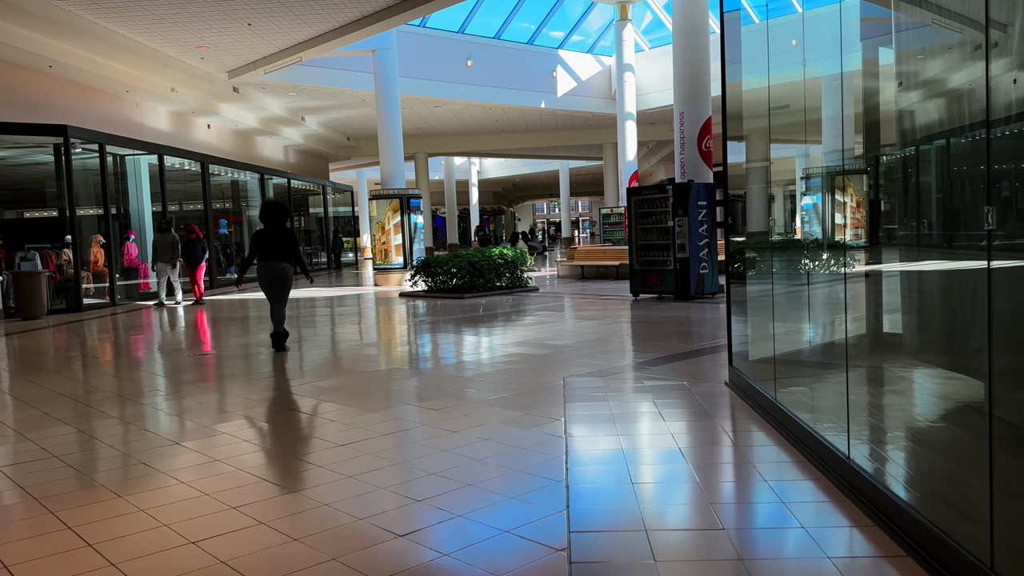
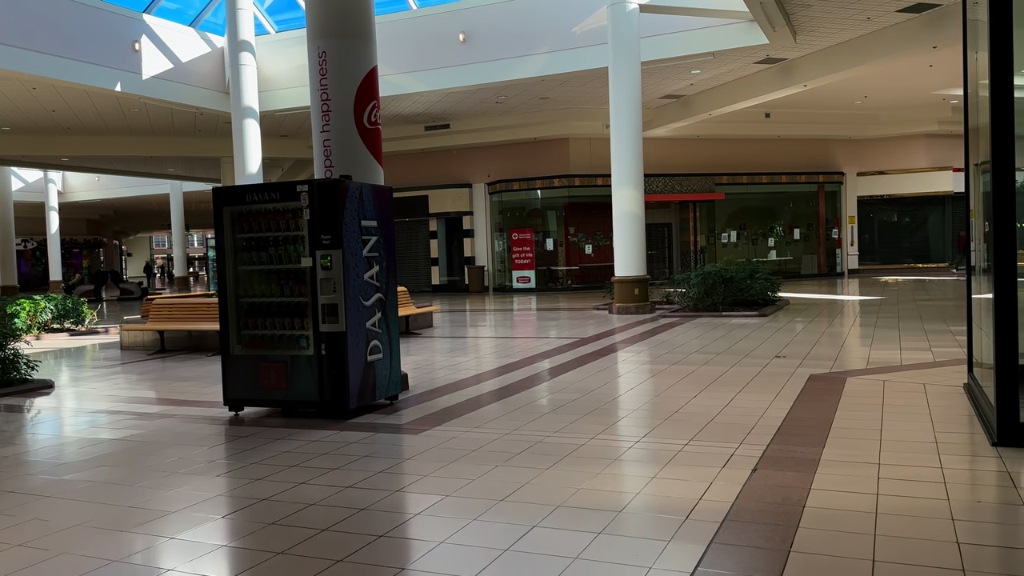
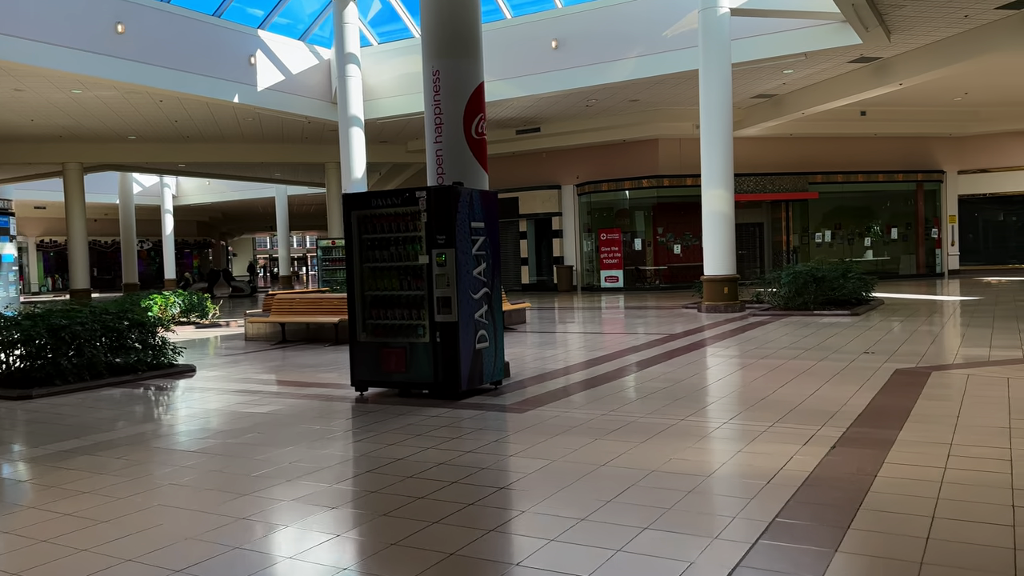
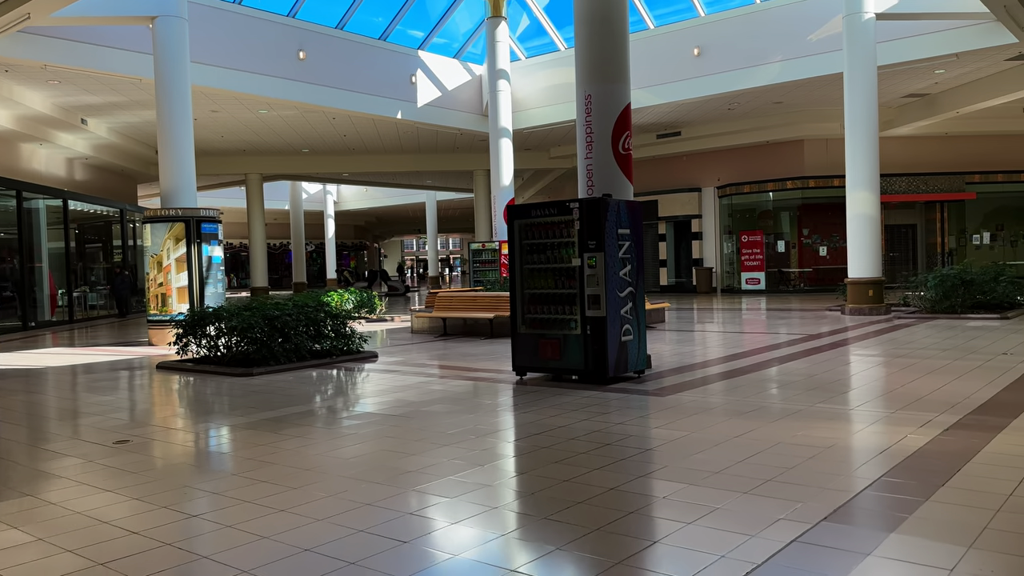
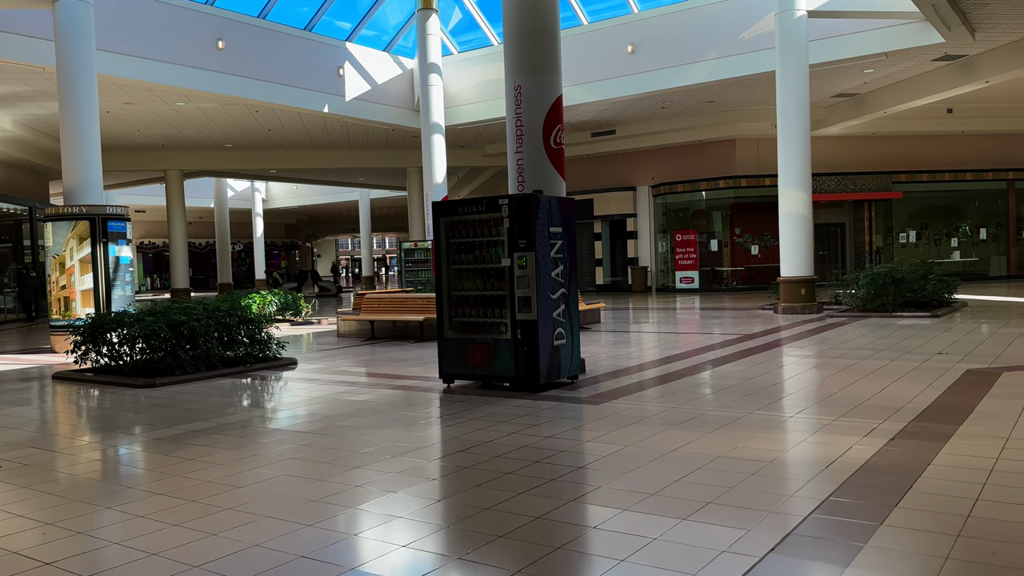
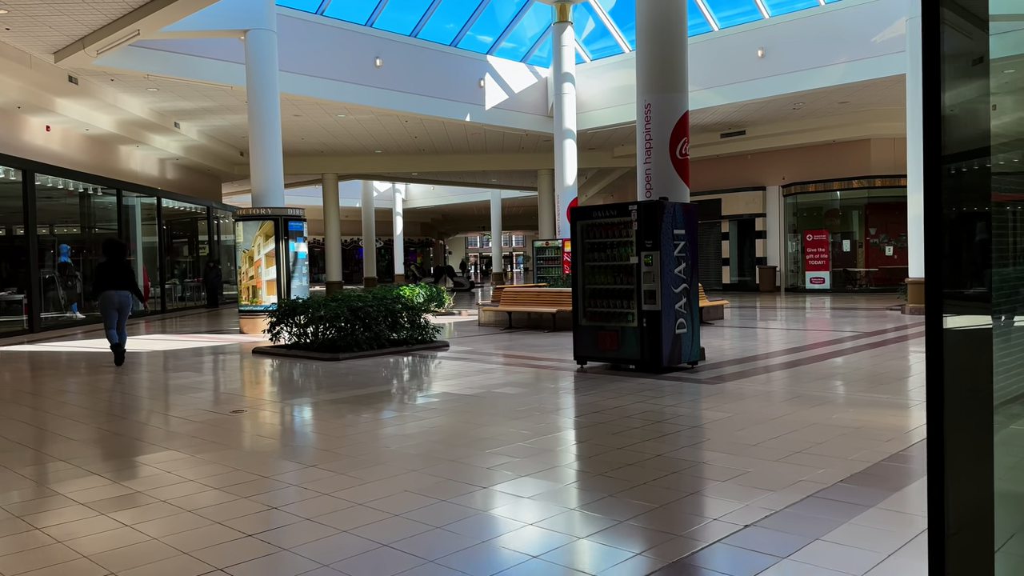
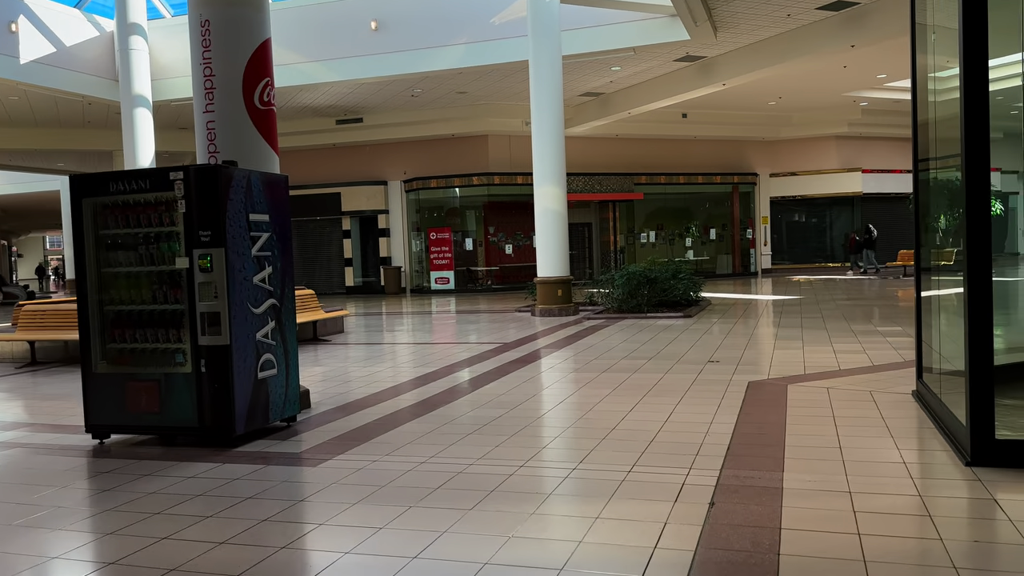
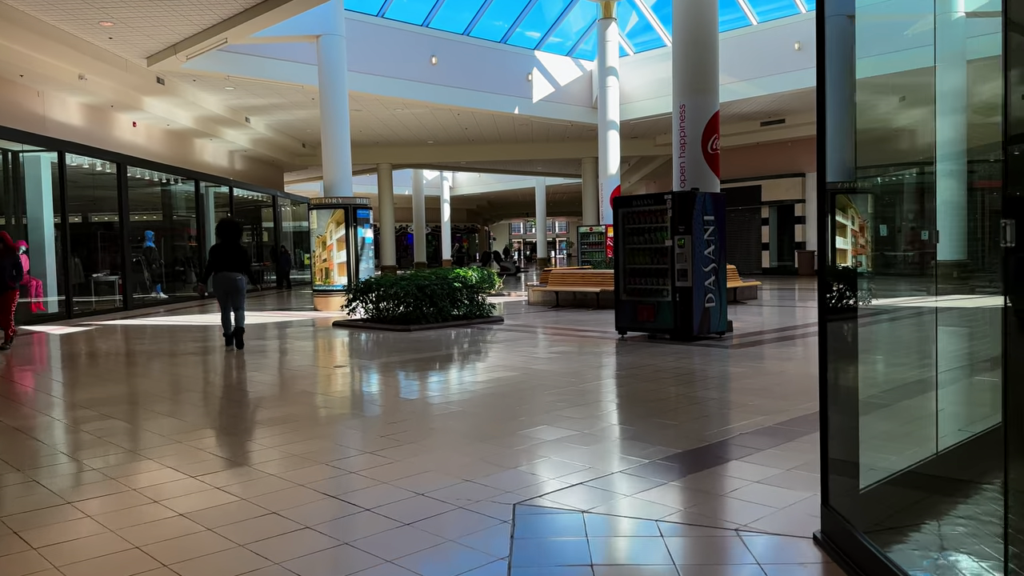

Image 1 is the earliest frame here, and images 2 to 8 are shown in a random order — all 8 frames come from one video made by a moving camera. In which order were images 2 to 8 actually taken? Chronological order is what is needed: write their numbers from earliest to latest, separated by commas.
8, 6, 4, 5, 3, 2, 7
